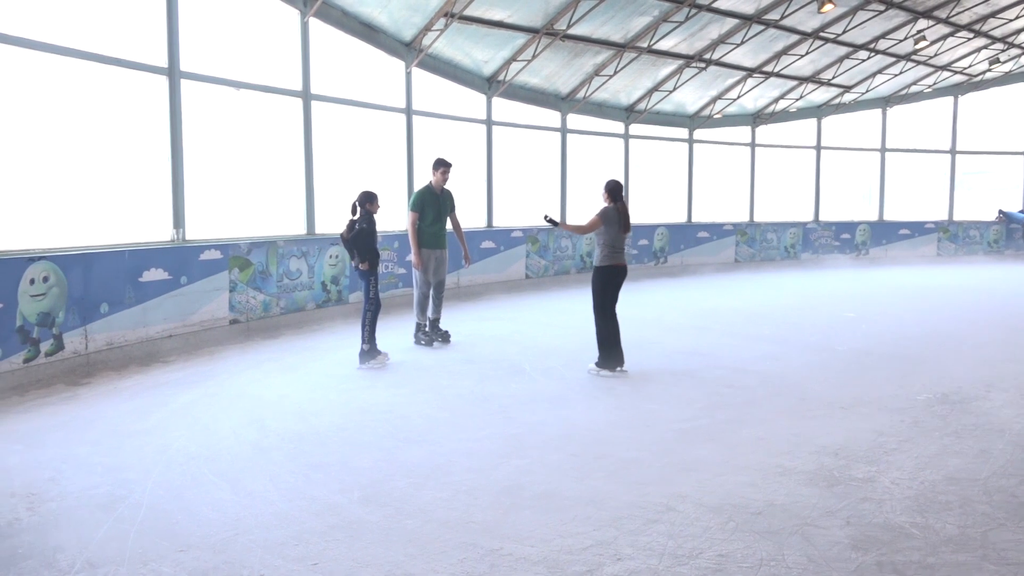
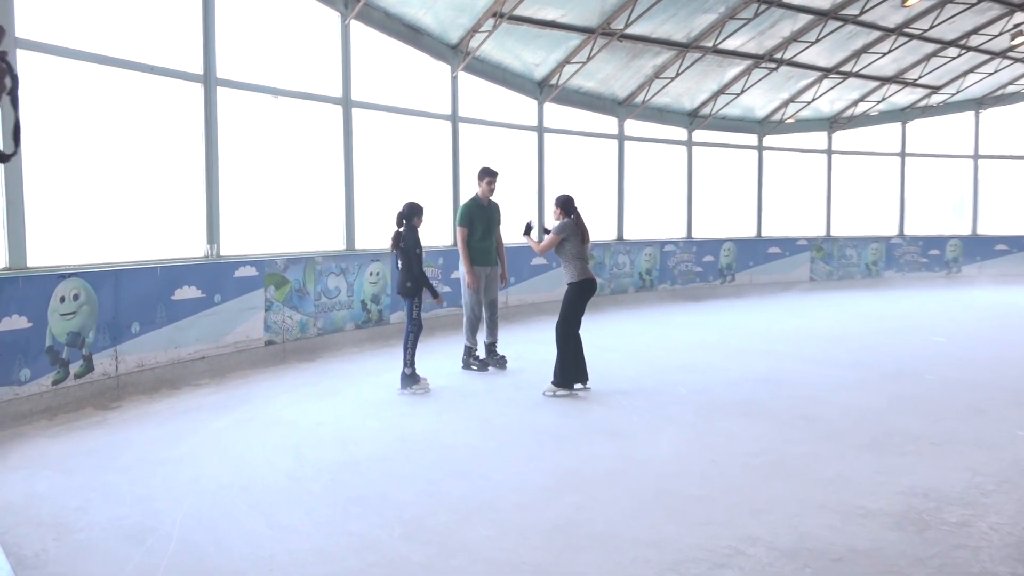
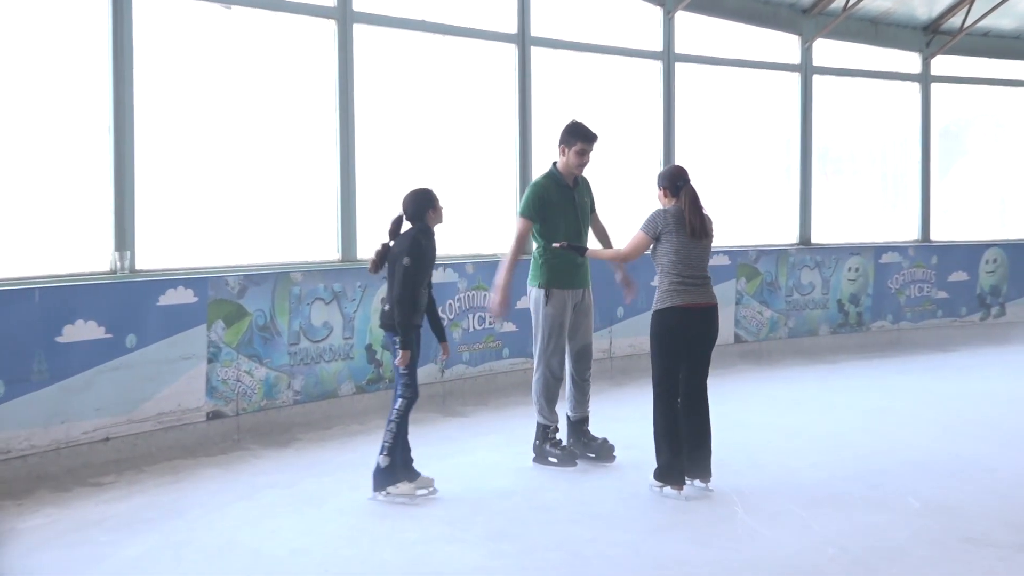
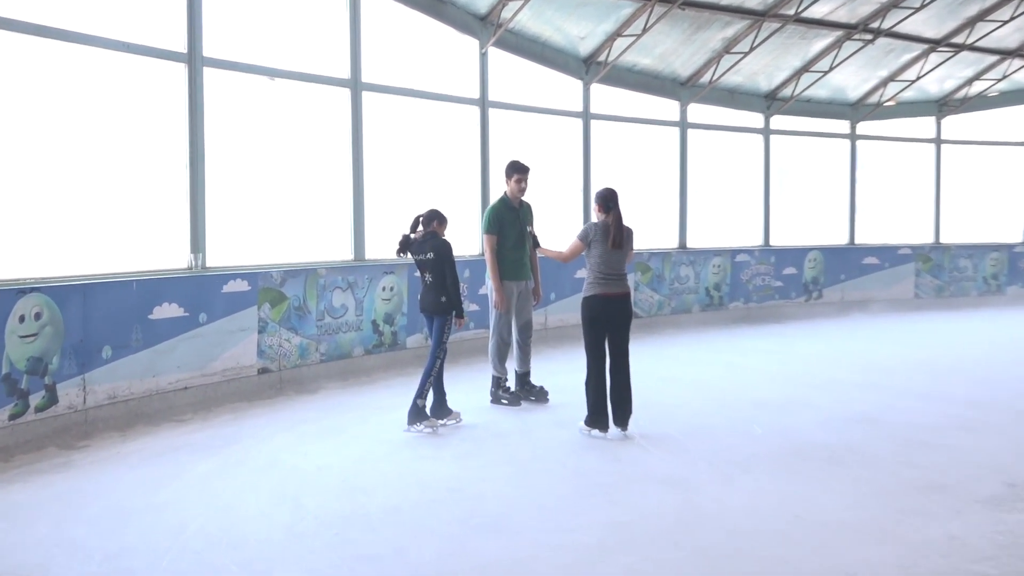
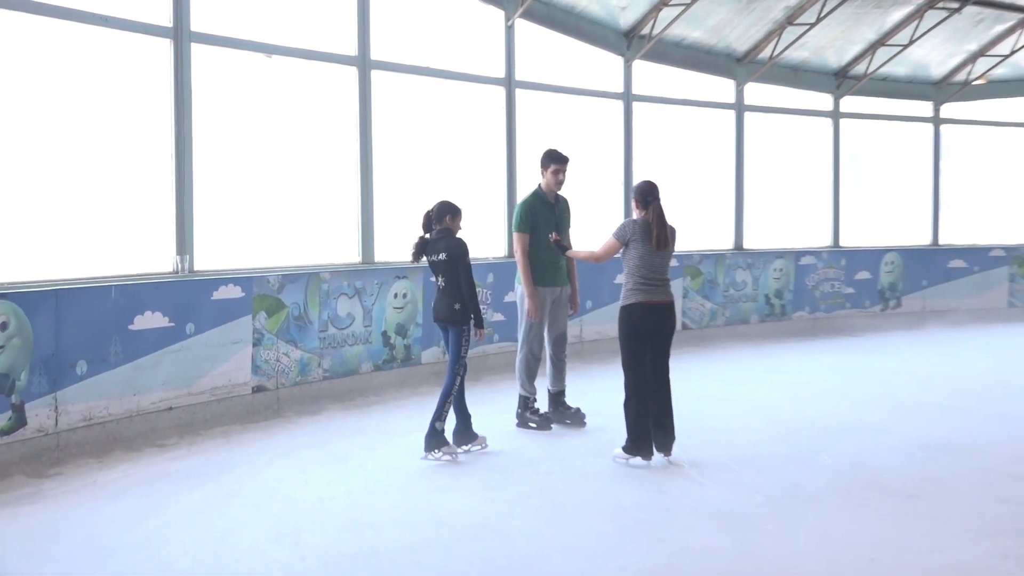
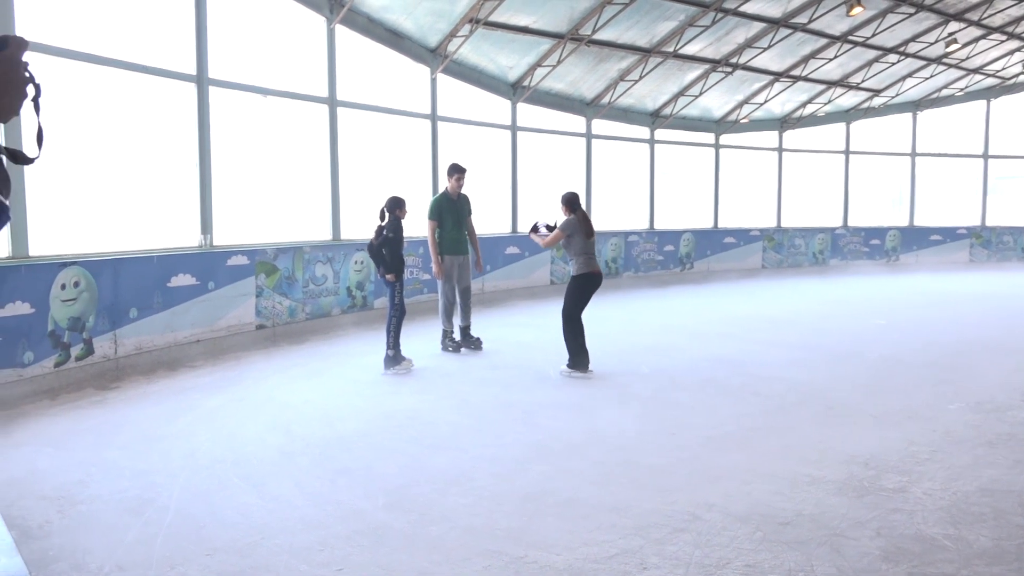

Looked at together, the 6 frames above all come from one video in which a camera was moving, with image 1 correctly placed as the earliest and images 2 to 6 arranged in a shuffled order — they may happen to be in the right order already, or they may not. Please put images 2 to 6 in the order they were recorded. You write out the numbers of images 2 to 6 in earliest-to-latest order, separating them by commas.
6, 2, 4, 5, 3
